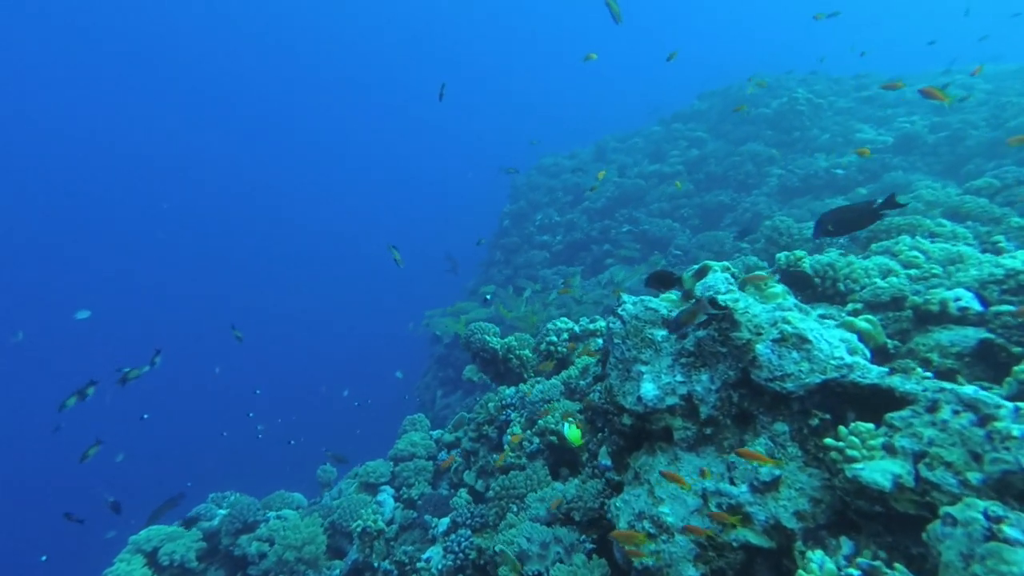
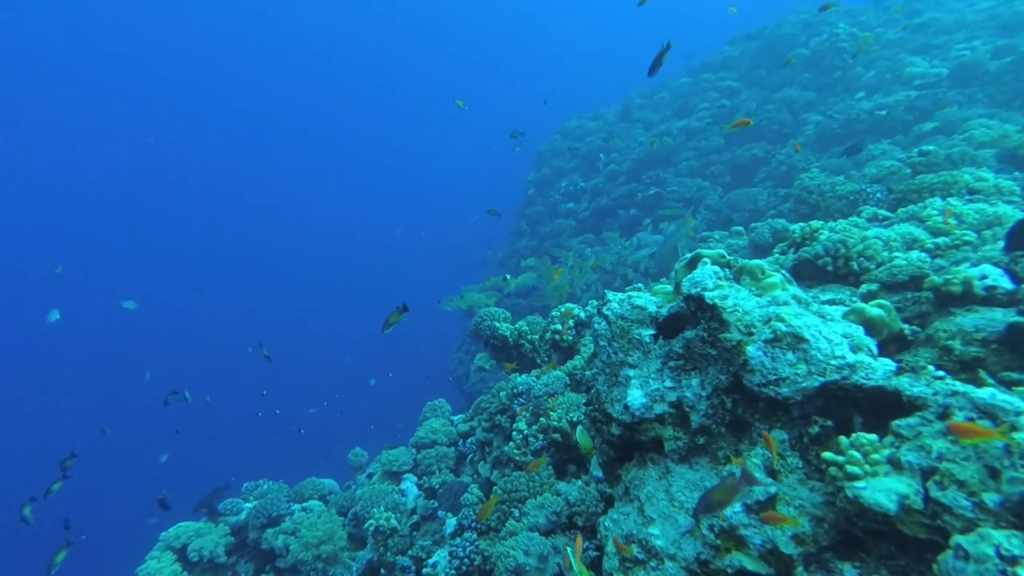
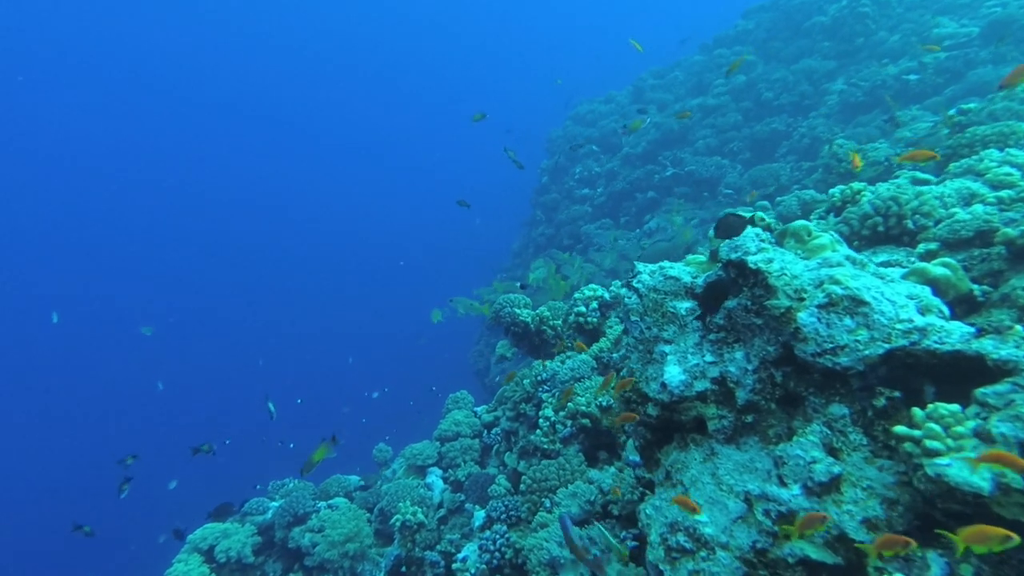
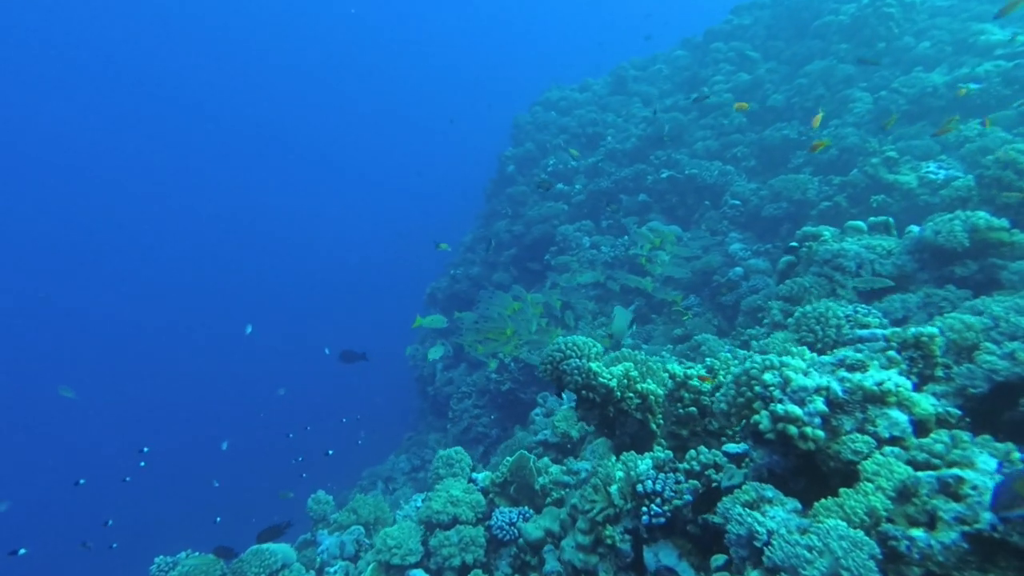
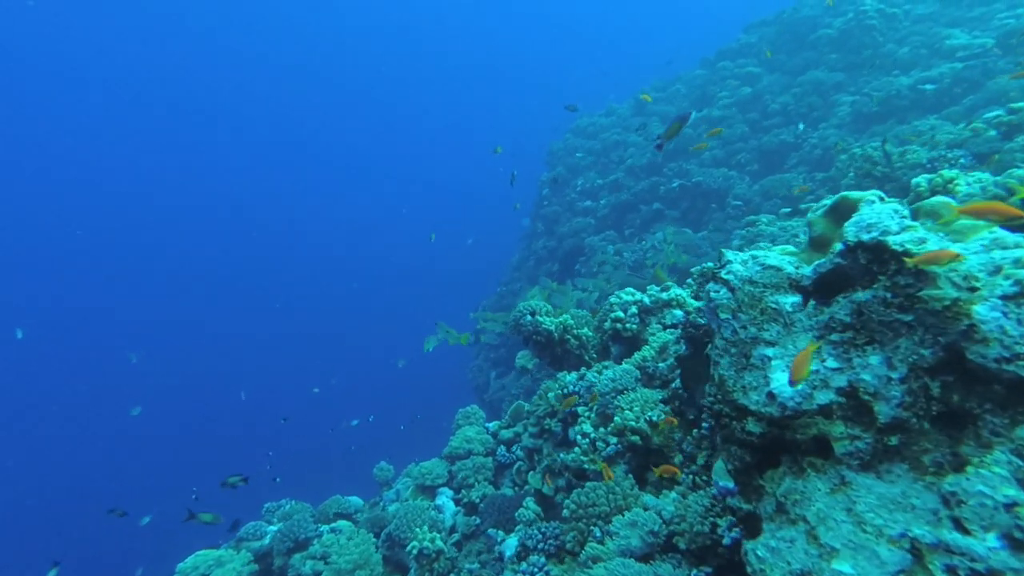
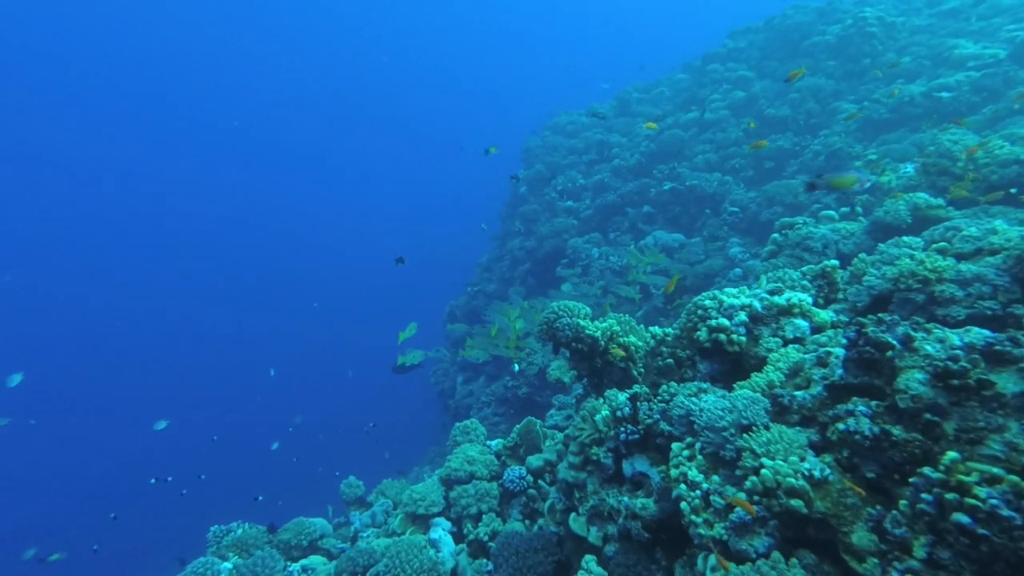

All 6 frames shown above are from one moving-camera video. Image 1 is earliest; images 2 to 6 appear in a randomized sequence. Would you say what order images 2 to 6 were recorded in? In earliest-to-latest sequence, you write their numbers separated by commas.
2, 3, 5, 6, 4
